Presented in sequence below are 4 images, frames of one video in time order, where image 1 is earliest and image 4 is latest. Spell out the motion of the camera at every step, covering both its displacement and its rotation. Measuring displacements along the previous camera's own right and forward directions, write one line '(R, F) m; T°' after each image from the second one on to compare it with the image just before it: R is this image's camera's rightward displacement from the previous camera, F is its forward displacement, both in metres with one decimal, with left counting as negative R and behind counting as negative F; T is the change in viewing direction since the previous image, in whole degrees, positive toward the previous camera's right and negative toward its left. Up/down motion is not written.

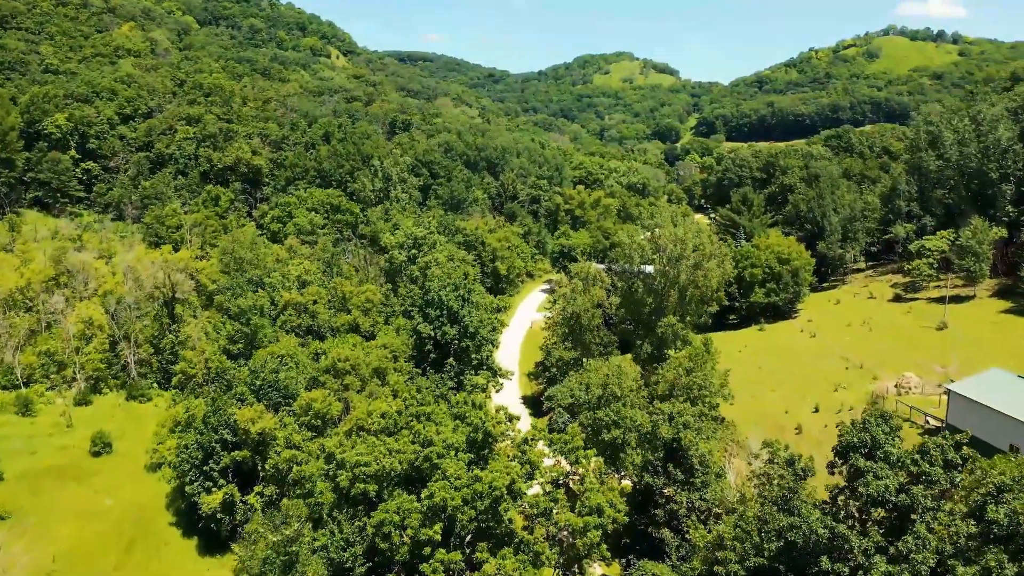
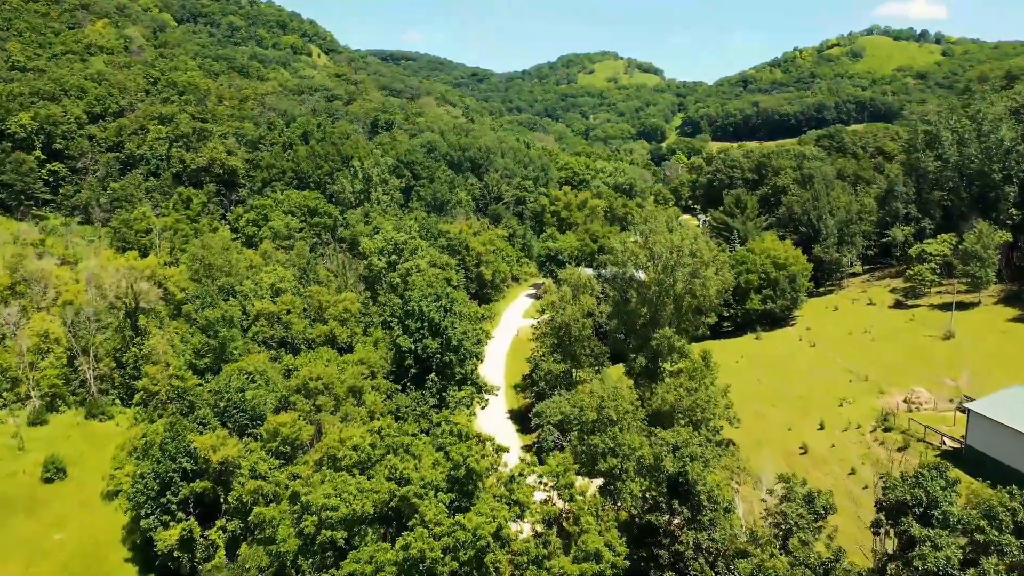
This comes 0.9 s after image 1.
(0.0, +2.7) m; +1°
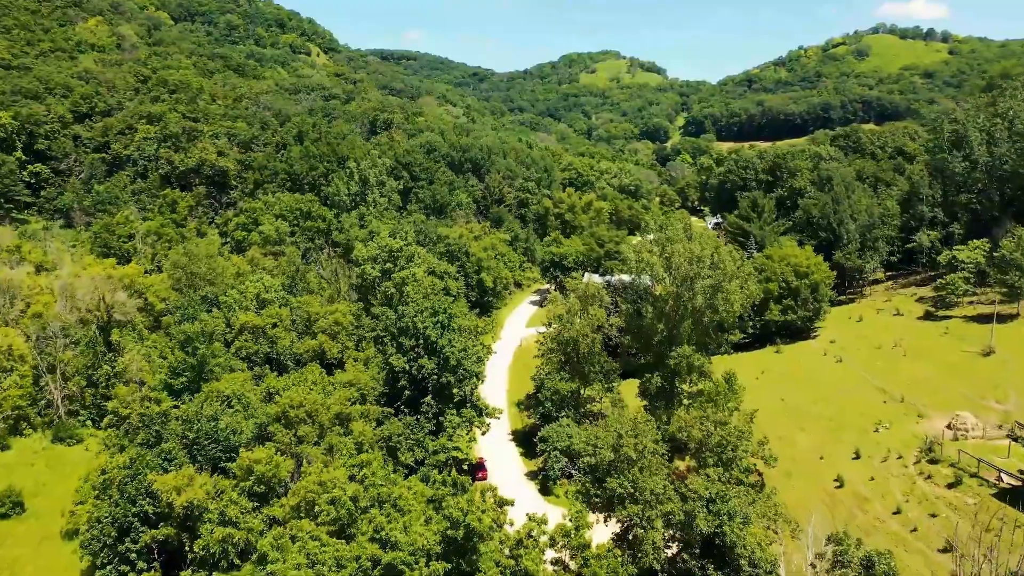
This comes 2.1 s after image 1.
(-0.1, +3.7) m; 0°
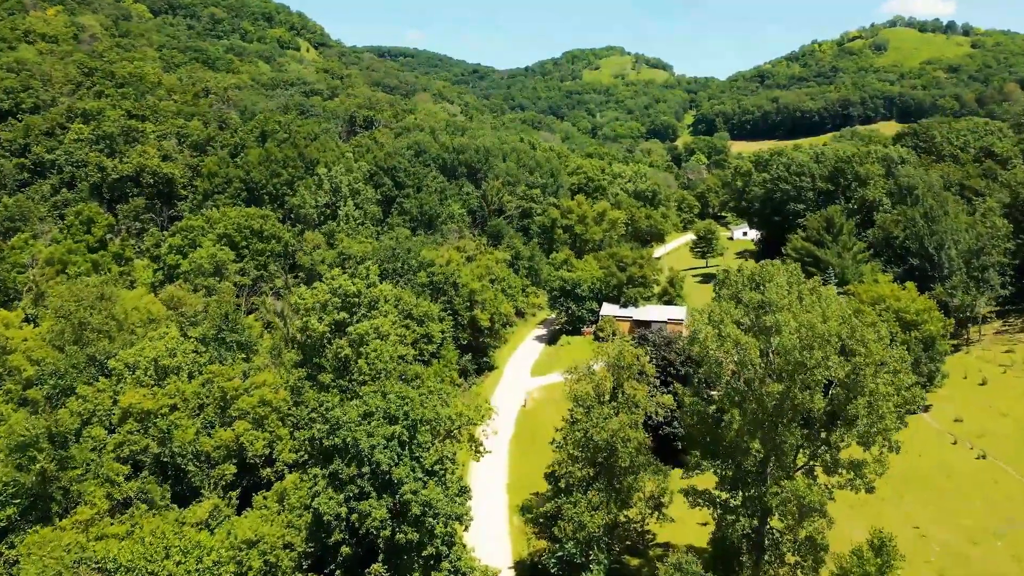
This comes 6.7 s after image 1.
(0.0, +14.5) m; 0°
